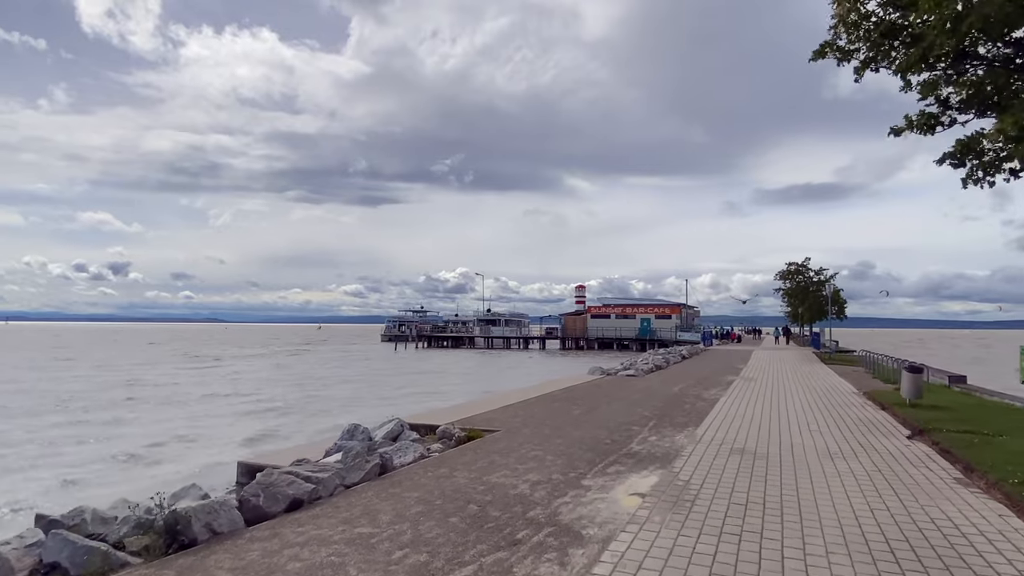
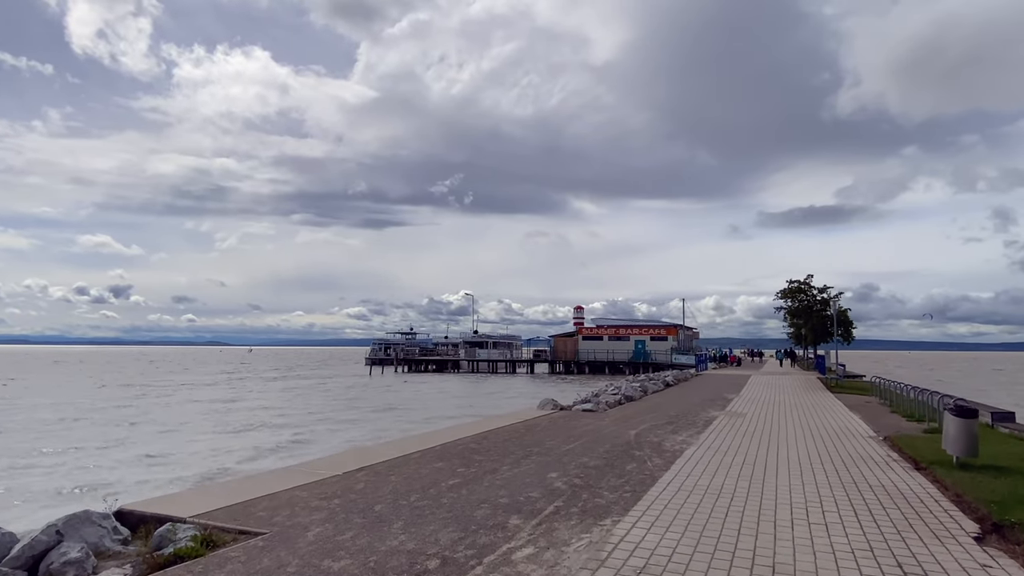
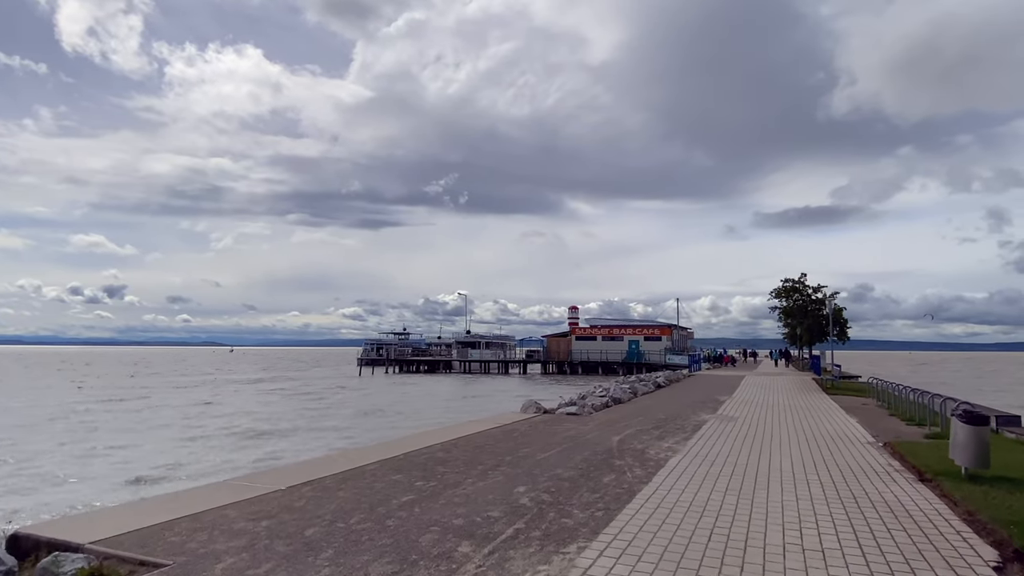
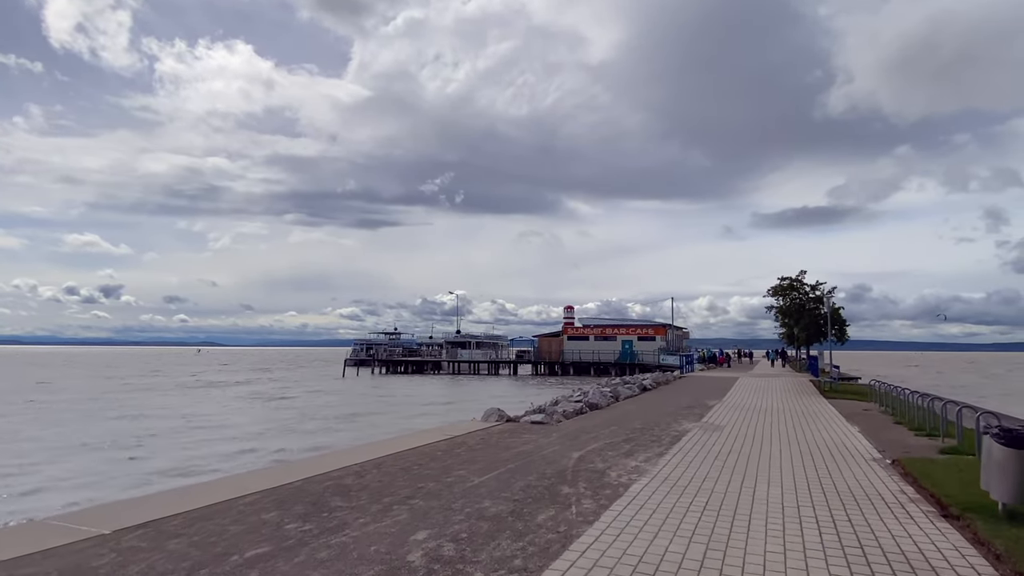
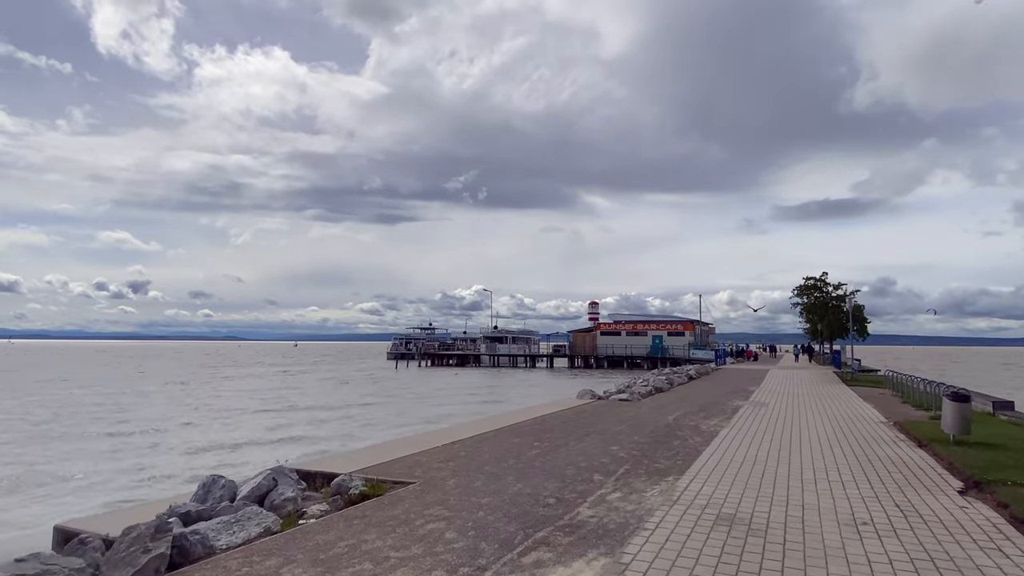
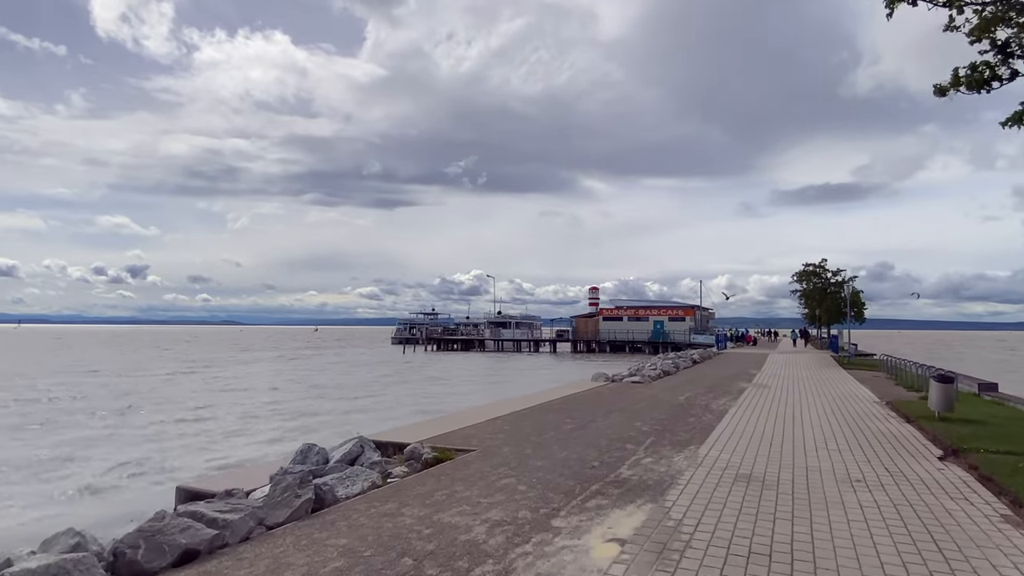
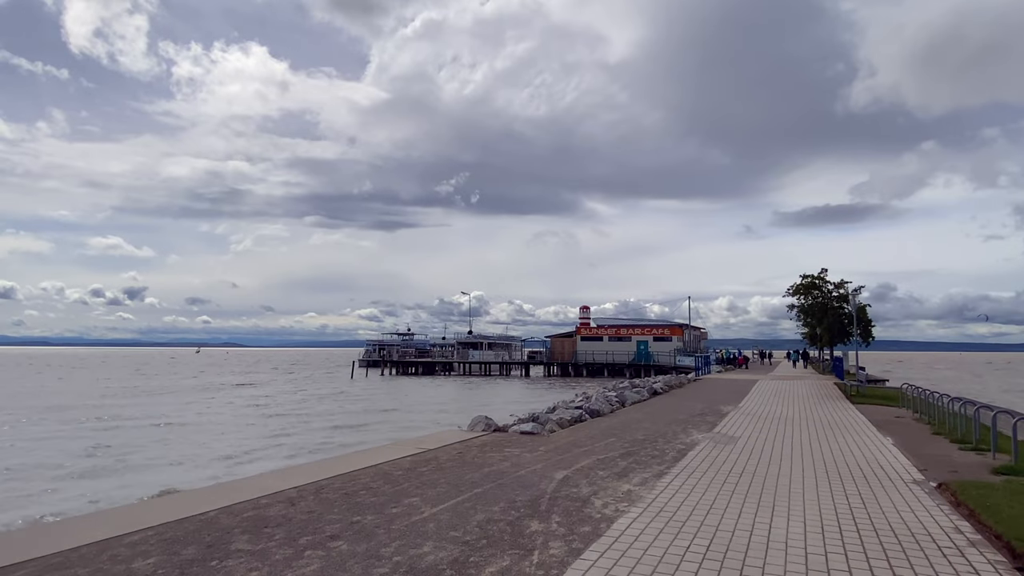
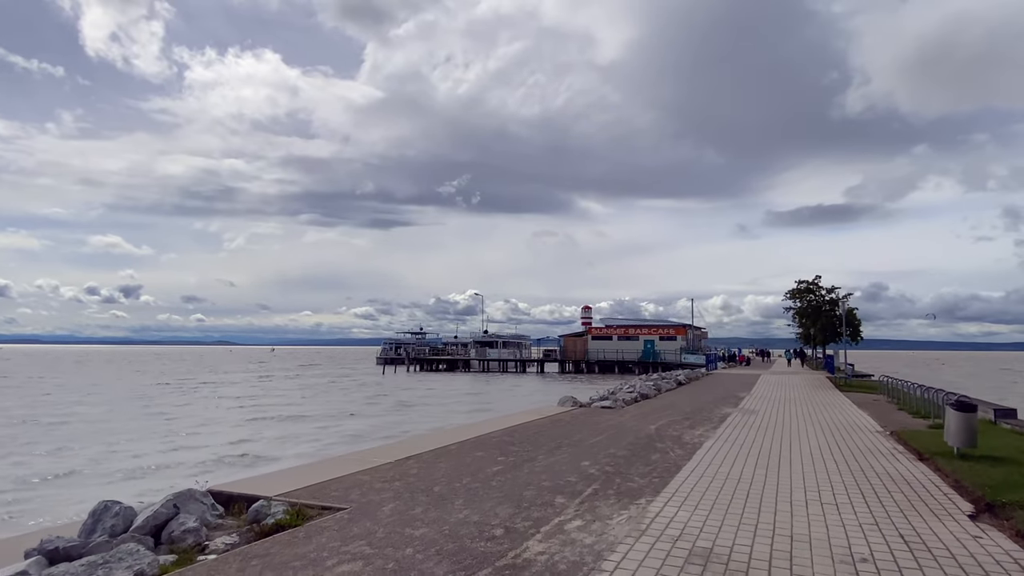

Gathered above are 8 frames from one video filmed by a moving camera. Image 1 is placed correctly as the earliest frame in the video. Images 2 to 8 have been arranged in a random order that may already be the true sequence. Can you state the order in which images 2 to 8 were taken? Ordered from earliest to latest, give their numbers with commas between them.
6, 5, 8, 2, 3, 4, 7
